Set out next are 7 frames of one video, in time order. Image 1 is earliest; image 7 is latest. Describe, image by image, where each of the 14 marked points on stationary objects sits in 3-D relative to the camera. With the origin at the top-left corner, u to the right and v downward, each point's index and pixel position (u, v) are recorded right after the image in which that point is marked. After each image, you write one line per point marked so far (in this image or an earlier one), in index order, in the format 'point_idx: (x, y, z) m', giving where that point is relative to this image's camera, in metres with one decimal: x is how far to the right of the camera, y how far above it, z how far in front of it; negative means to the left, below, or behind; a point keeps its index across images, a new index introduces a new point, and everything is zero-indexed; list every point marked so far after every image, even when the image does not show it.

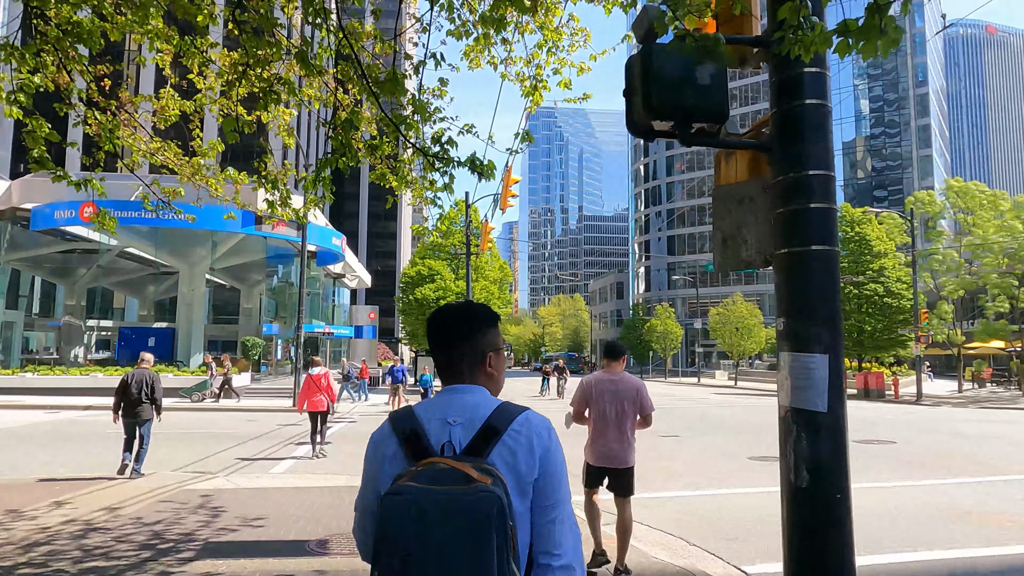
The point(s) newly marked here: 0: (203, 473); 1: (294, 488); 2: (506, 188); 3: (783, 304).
0: (-4.1, -2.4, +8.8) m
1: (-2.5, -2.3, +7.6) m
2: (-0.1, +1.9, +12.9) m
3: (+1.1, -0.1, +2.7) m
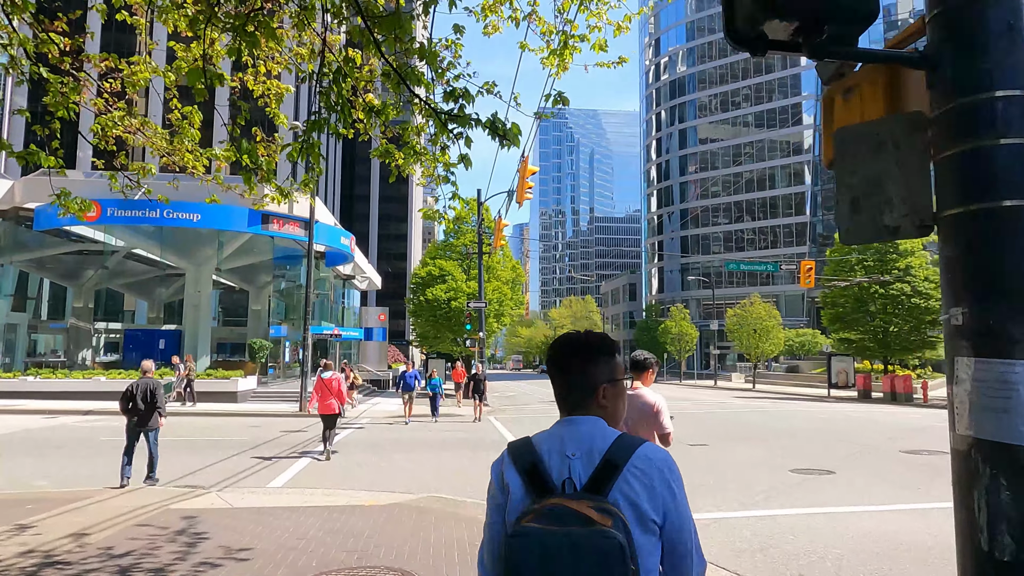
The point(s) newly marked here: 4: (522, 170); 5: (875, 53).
0: (-3.8, -2.4, +8.0) m
1: (-2.3, -2.2, +6.8) m
2: (+0.2, +2.0, +12.1) m
3: (+1.2, 0.0, +1.8) m
4: (+0.2, +2.1, +12.1) m
5: (+1.1, +0.7, +2.0) m
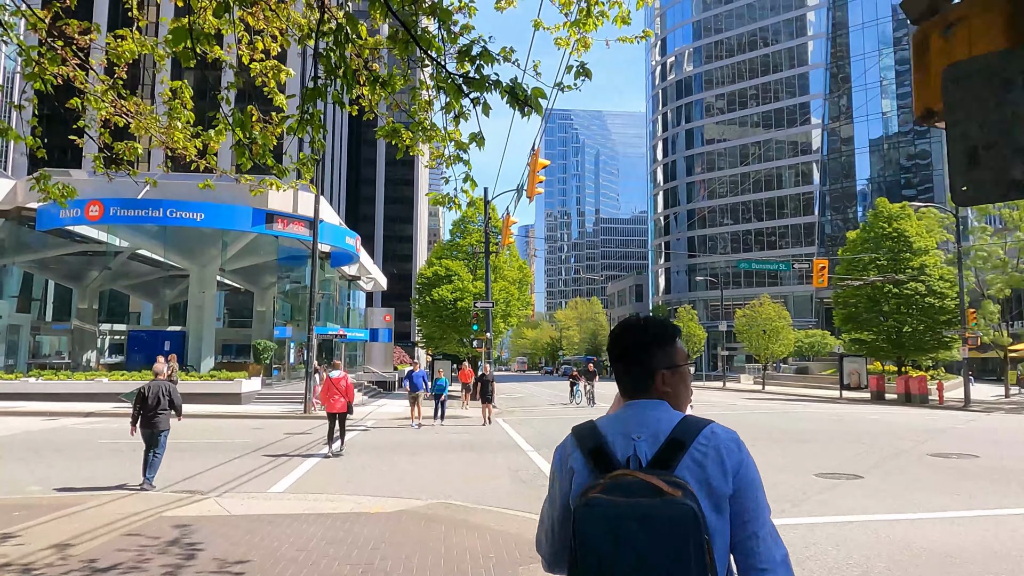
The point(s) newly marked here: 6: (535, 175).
0: (-3.7, -2.4, +7.7) m
1: (-2.1, -2.2, +6.4) m
2: (+0.4, +2.0, +11.8) m
3: (+1.3, +0.1, +1.4) m
4: (+0.4, +2.2, +11.7) m
5: (+1.1, +0.8, +1.6) m
6: (+0.4, +2.0, +11.8) m
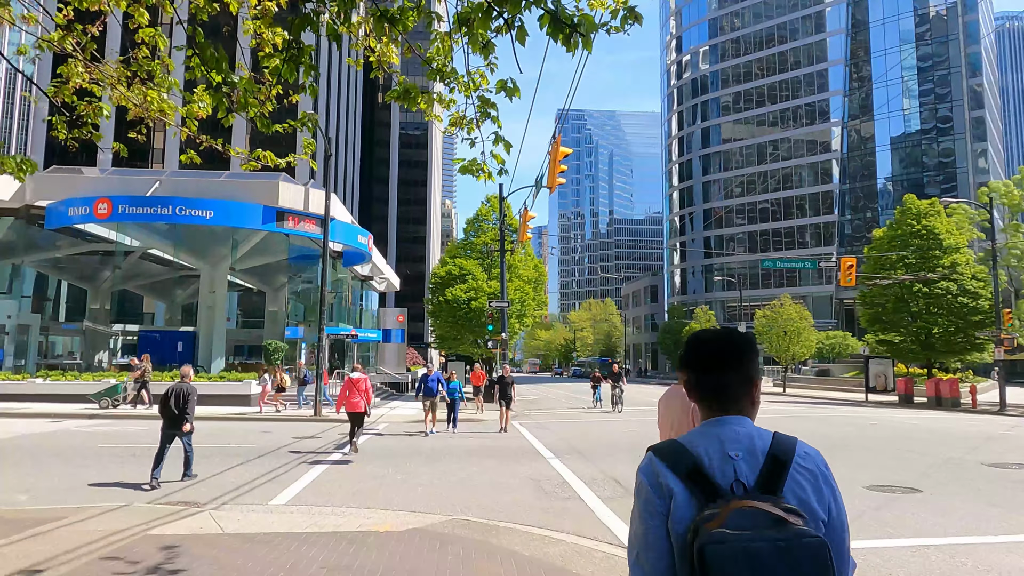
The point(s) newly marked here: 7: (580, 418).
0: (-3.4, -2.3, +7.1) m
1: (-1.9, -2.1, +5.8) m
2: (+0.7, +2.1, +11.1) m
3: (+1.5, +0.2, +0.7) m
4: (+0.7, +2.2, +11.0) m
5: (+1.3, +0.8, +0.8) m
6: (+0.7, +2.0, +11.1) m
7: (+1.9, -3.7, +18.8) m
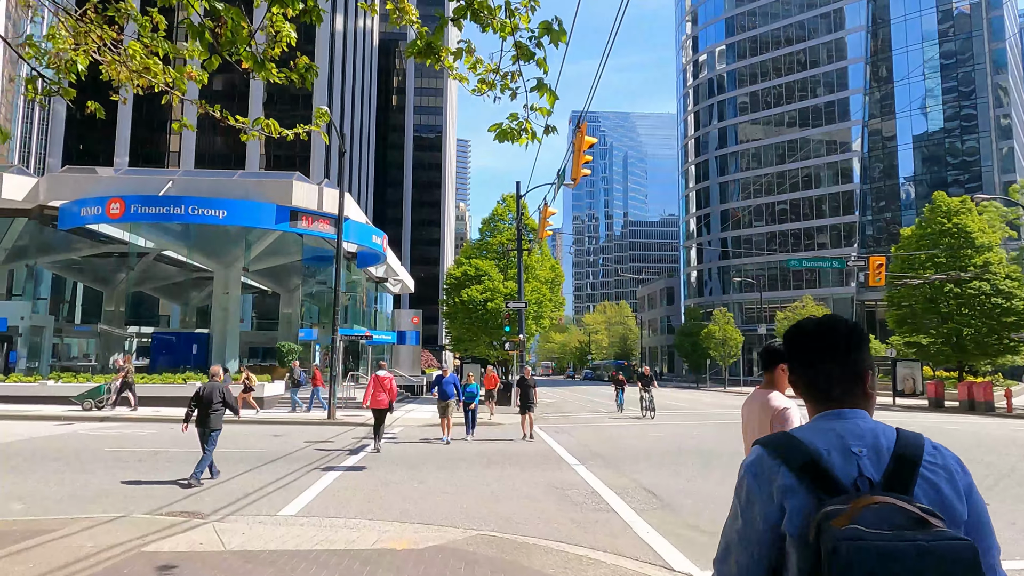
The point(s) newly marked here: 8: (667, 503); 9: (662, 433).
0: (-3.2, -2.2, +6.5) m
1: (-1.7, -2.0, +5.2) m
2: (+1.1, +2.1, +10.5) m
3: (+1.6, +0.2, +0.1) m
4: (+1.0, +2.3, +10.5) m
5: (+1.4, +0.9, +0.3) m
6: (+1.1, +2.1, +10.5) m
7: (+2.4, -3.7, +18.1) m
8: (+1.7, -2.4, +7.3) m
9: (+3.4, -3.3, +15.0) m
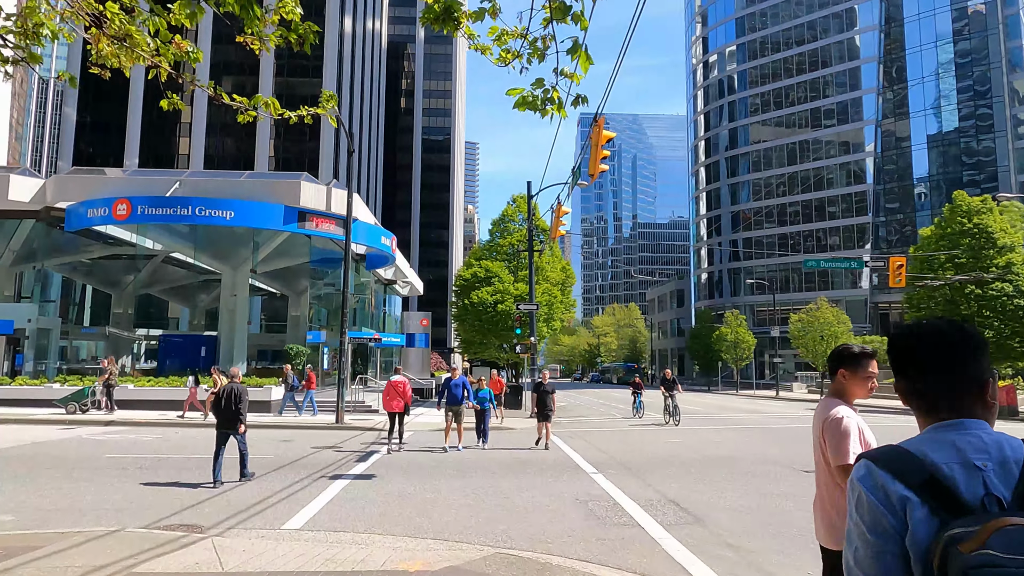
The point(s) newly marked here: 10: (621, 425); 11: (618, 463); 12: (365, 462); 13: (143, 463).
0: (-3.0, -2.2, +6.2) m
1: (-1.5, -2.0, +4.8) m
2: (+1.3, +2.1, +10.1) m
3: (+1.7, +0.3, -0.3) m
4: (+1.3, +2.3, +10.0) m
5: (+1.5, +1.0, -0.2) m
6: (+1.3, +2.1, +10.1) m
7: (+2.8, -3.7, +17.7) m
8: (+1.9, -2.4, +6.9) m
9: (+3.7, -3.3, +14.5) m
10: (+3.1, -4.0, +19.3) m
11: (+1.7, -2.8, +10.8) m
12: (-2.4, -2.8, +10.9) m
13: (-5.6, -2.7, +10.2) m
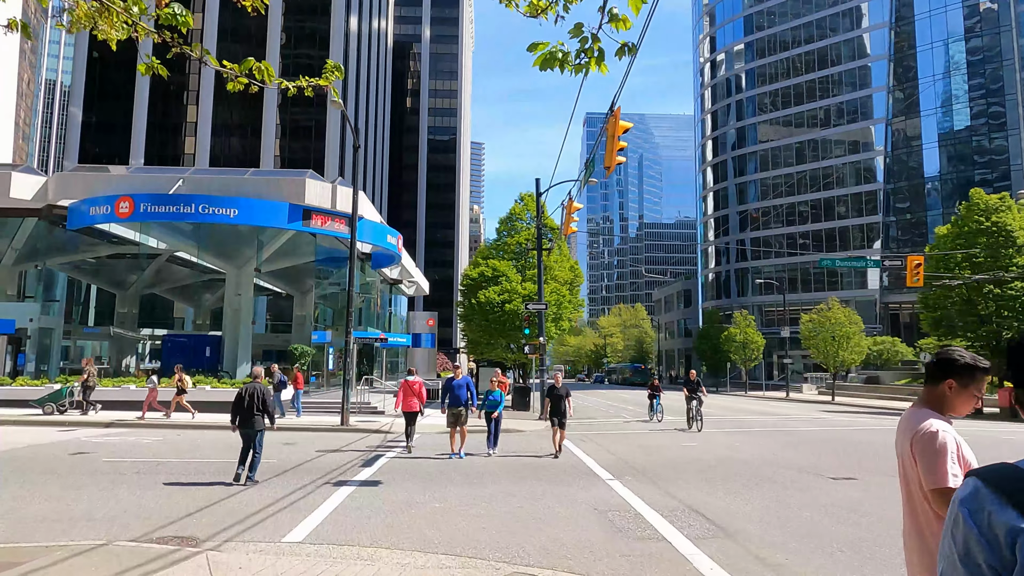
0: (-2.8, -2.2, +5.7) m
1: (-1.4, -2.0, +4.4) m
2: (+1.5, +2.1, +9.6) m
3: (+1.8, +0.3, -0.8) m
4: (+1.4, +2.3, +9.6) m
5: (+1.6, +1.0, -0.6) m
6: (+1.5, +2.1, +9.6) m
7: (+3.0, -3.7, +17.2) m
8: (+2.0, -2.3, +6.4) m
9: (+3.9, -3.3, +14.0) m
10: (+3.4, -3.9, +18.8) m
11: (+1.9, -2.8, +10.3) m
12: (-2.2, -2.8, +10.5) m
13: (-5.5, -2.6, +9.8) m
